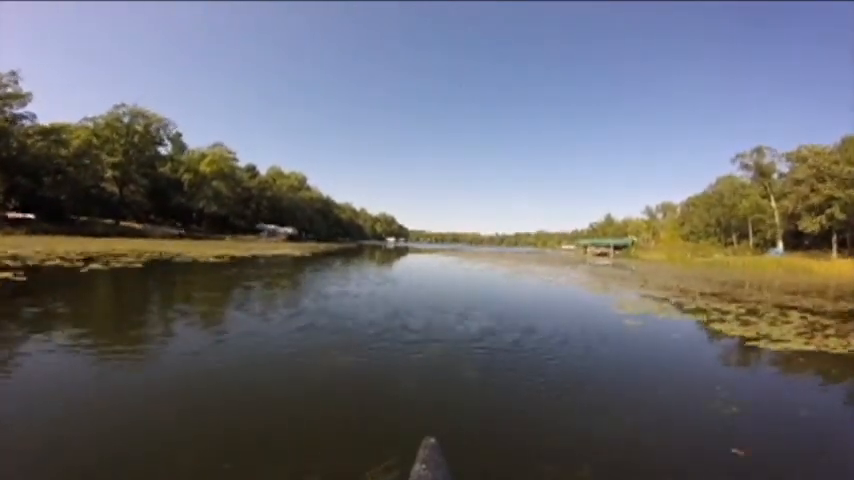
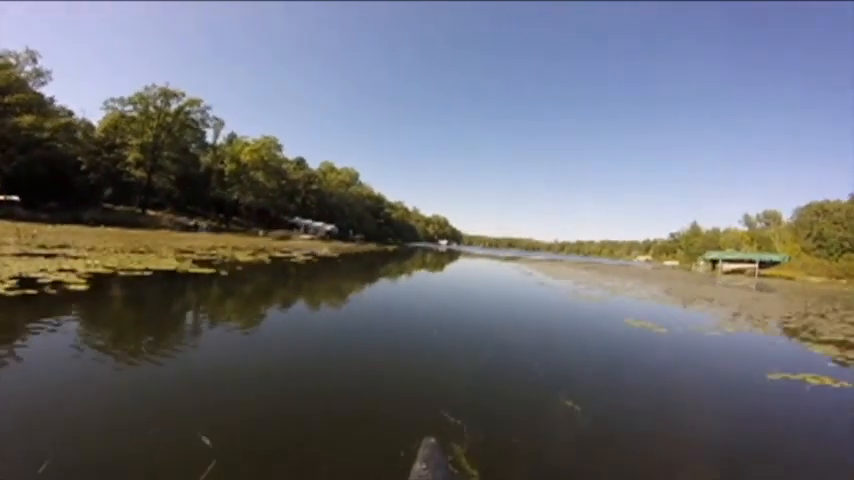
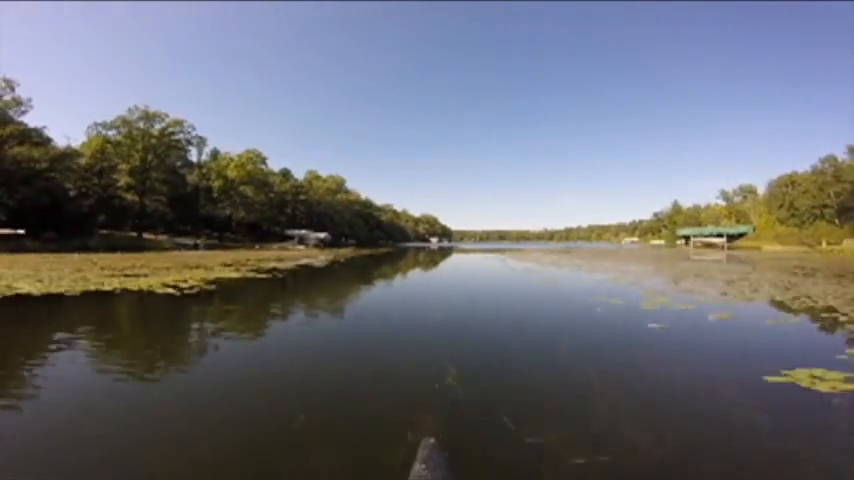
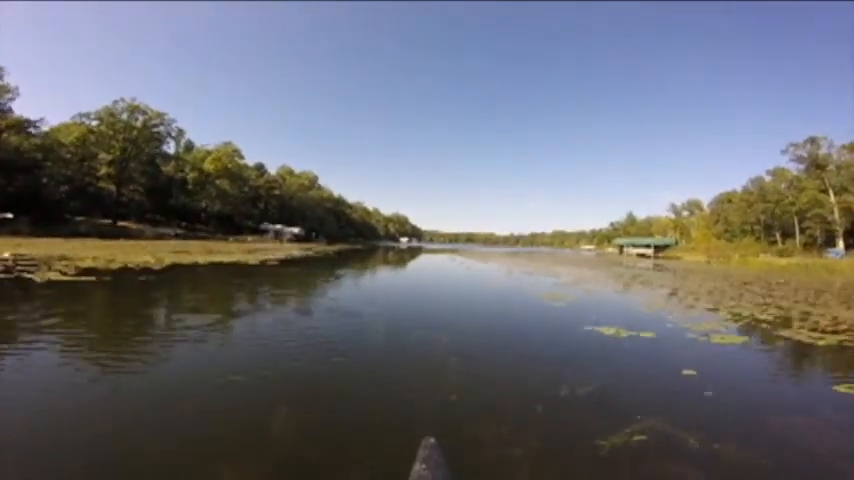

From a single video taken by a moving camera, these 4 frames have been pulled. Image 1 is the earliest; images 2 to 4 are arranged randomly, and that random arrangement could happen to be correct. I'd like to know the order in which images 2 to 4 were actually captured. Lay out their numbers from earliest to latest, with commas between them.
4, 3, 2
